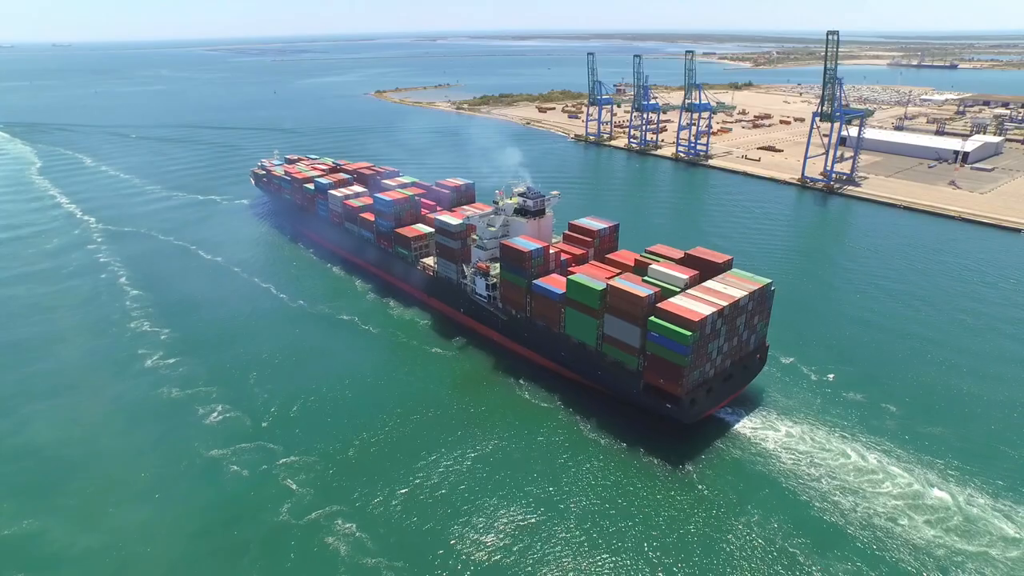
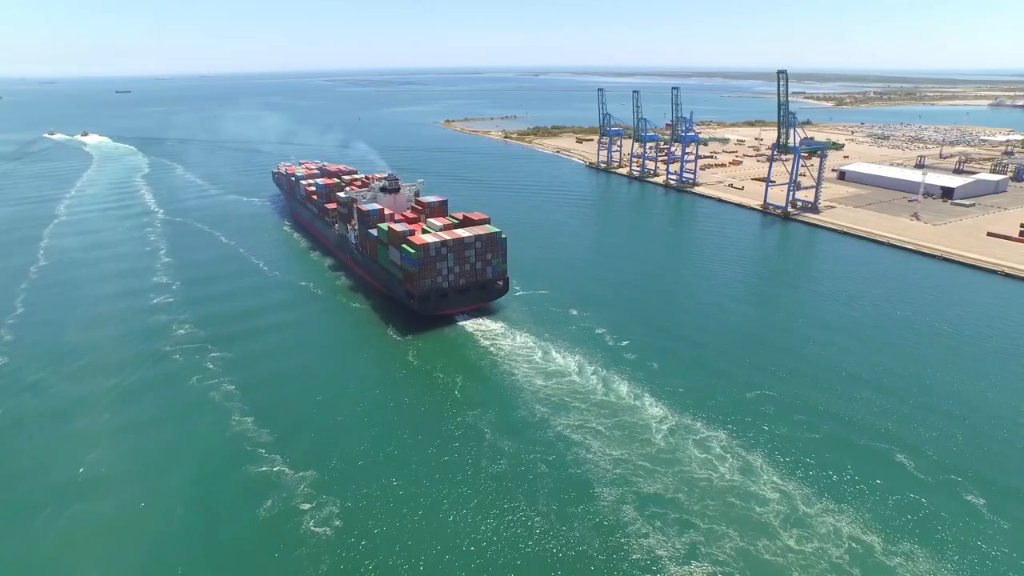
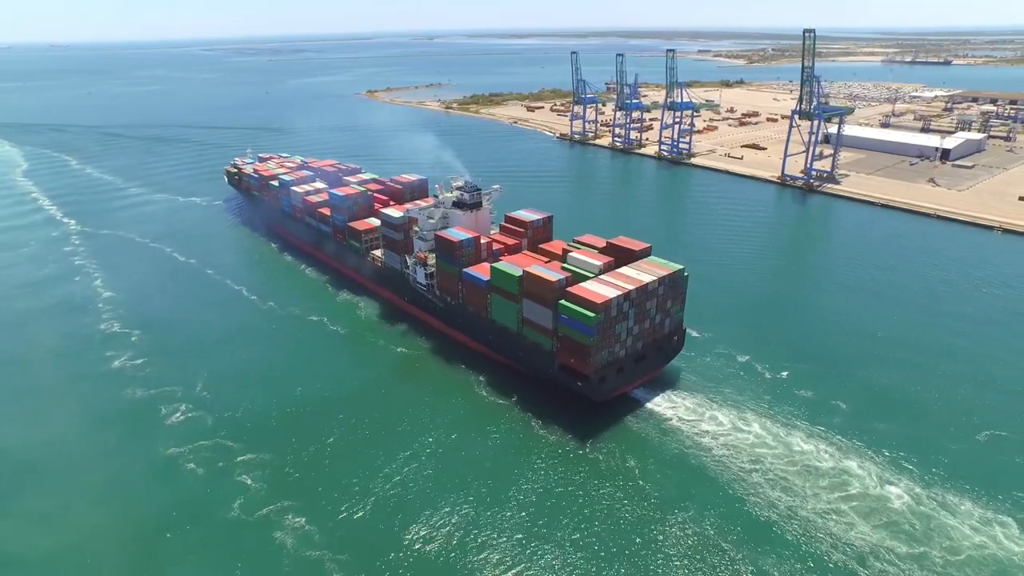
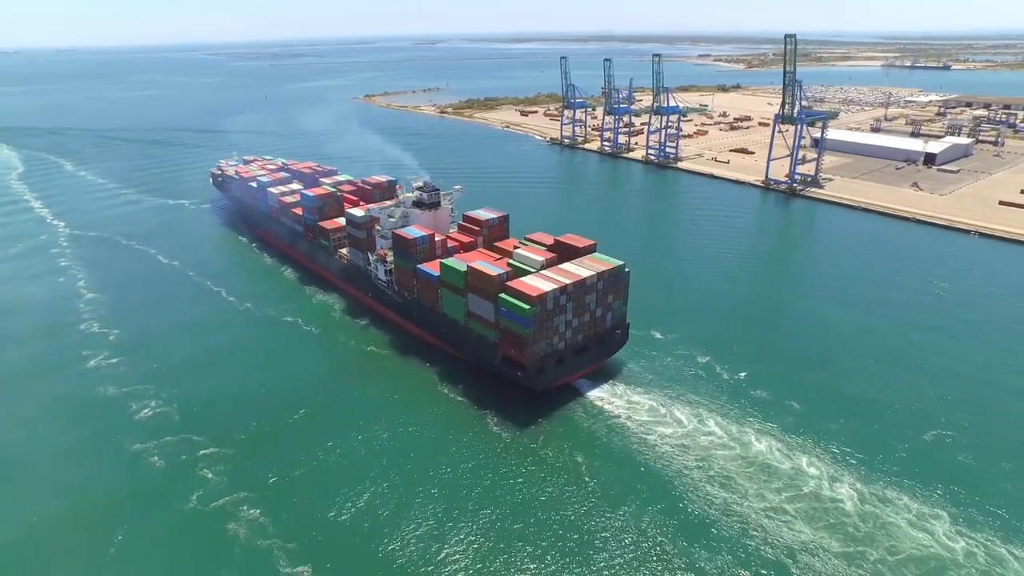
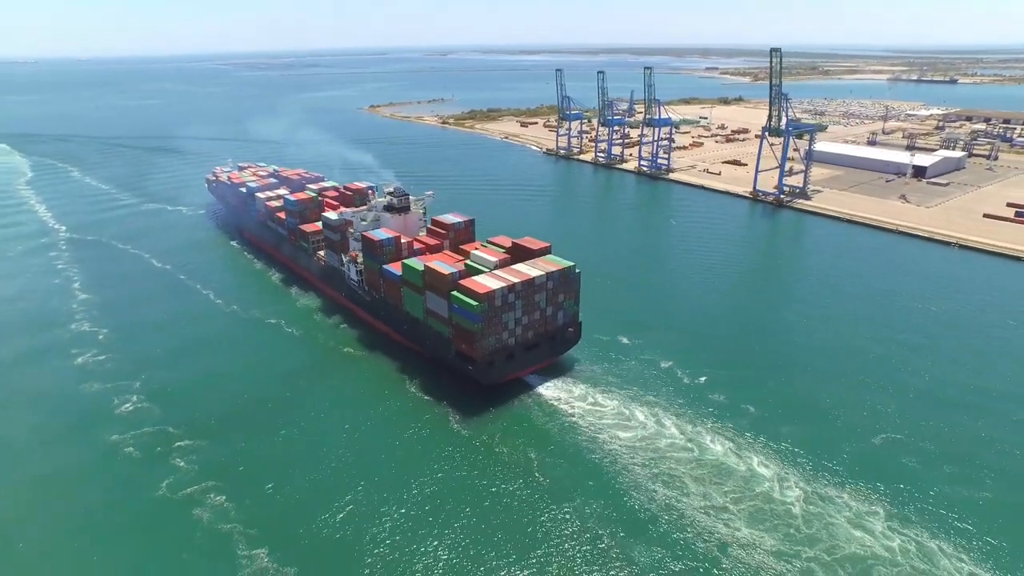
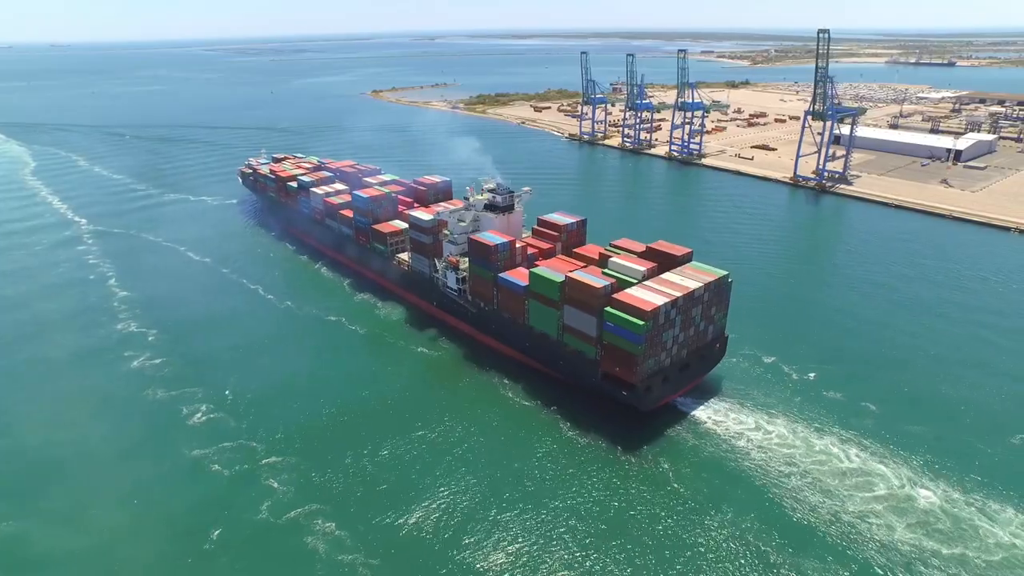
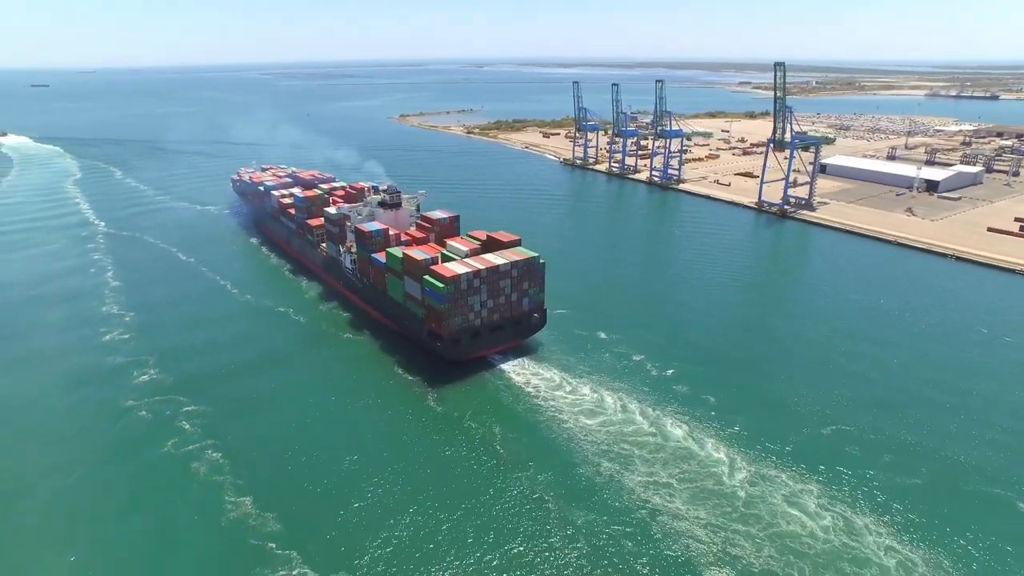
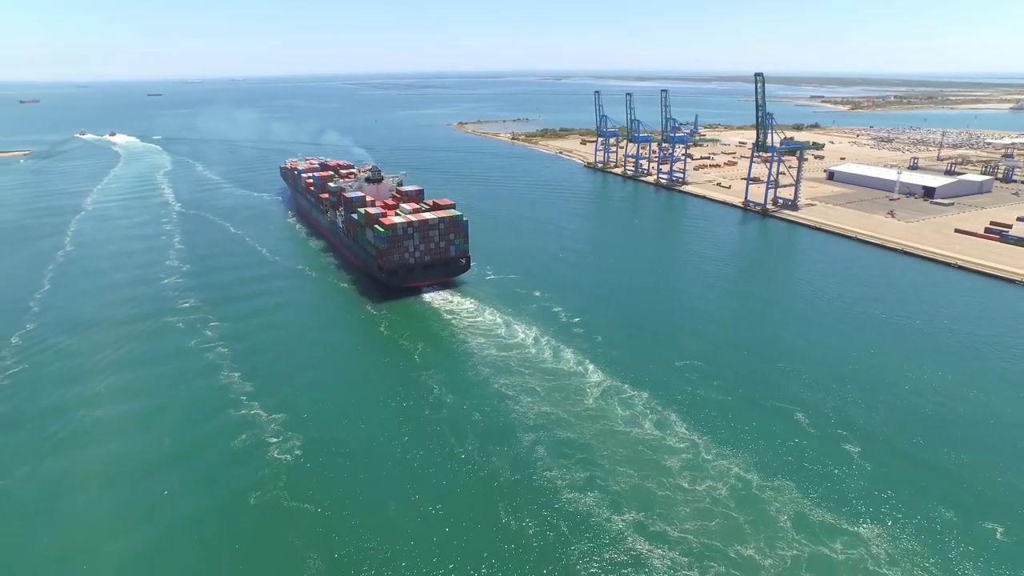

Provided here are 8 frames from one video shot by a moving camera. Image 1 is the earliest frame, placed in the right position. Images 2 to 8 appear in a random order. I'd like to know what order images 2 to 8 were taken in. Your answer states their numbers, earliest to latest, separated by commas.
6, 3, 4, 5, 7, 2, 8
